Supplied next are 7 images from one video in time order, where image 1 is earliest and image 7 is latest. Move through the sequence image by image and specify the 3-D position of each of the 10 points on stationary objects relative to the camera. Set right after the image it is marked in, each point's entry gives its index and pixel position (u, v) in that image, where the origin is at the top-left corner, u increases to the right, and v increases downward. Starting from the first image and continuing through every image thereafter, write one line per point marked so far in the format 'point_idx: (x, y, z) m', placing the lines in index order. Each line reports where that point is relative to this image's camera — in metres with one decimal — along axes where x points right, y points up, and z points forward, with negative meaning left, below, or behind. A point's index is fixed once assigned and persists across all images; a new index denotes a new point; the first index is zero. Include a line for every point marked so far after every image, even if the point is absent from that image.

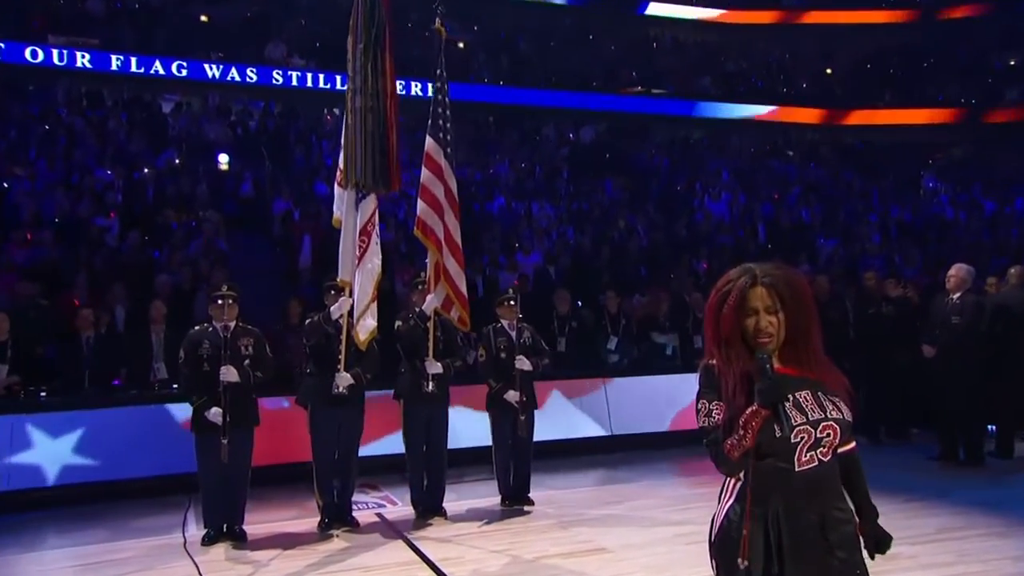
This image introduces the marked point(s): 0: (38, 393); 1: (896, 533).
0: (-2.6, -0.6, +8.2) m
1: (+2.1, -1.4, +8.5) m
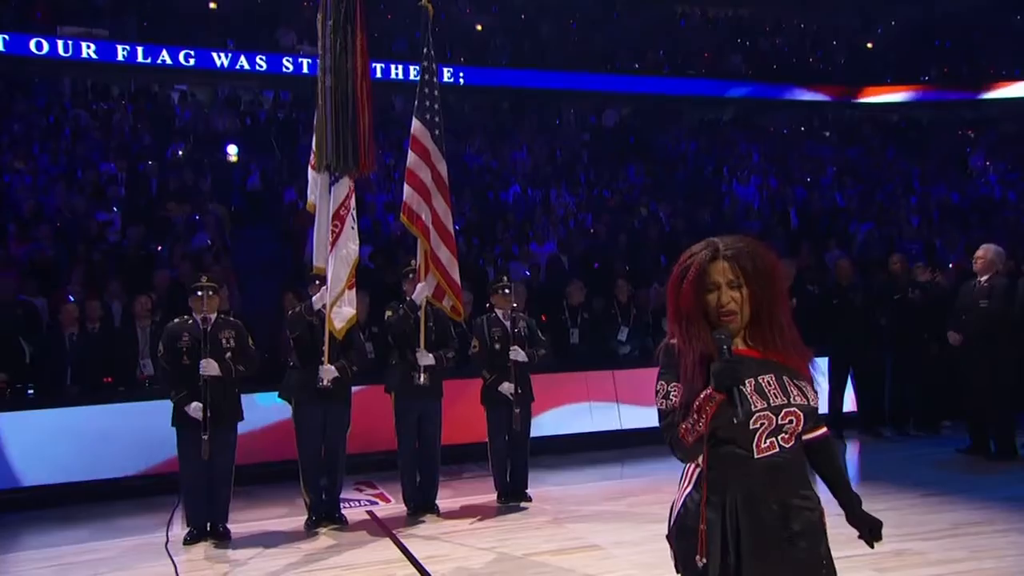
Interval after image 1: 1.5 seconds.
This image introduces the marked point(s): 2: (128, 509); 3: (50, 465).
0: (-2.6, -0.6, +8.1) m
1: (+2.1, -1.3, +8.1) m
2: (-2.2, -1.2, +8.3) m
3: (-2.5, -1.0, +8.1) m
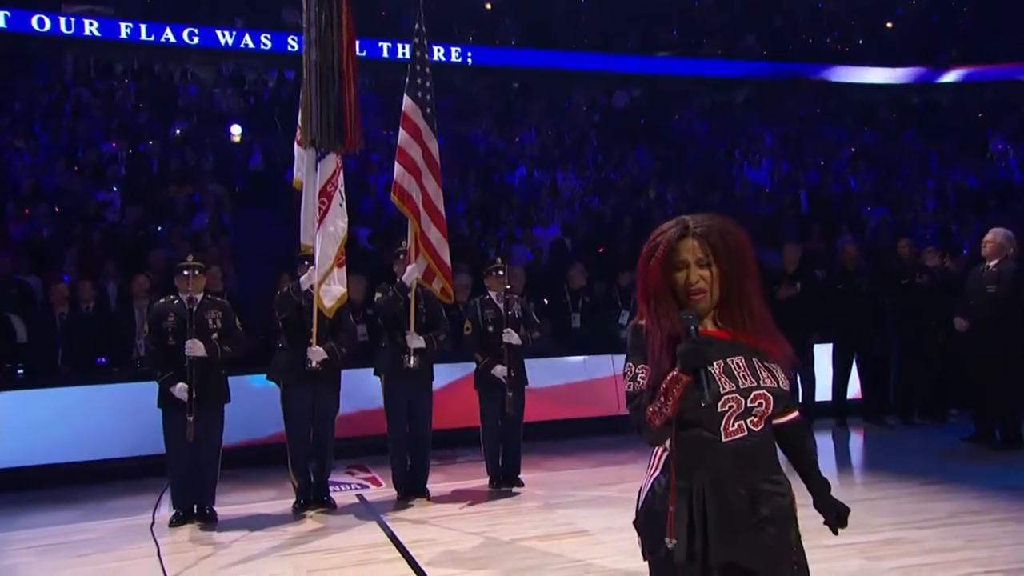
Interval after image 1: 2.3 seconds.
0: (-2.7, -0.4, +8.1) m
1: (+2.0, -1.2, +7.9) m
2: (-2.2, -1.1, +8.3) m
3: (-2.6, -0.8, +8.1) m
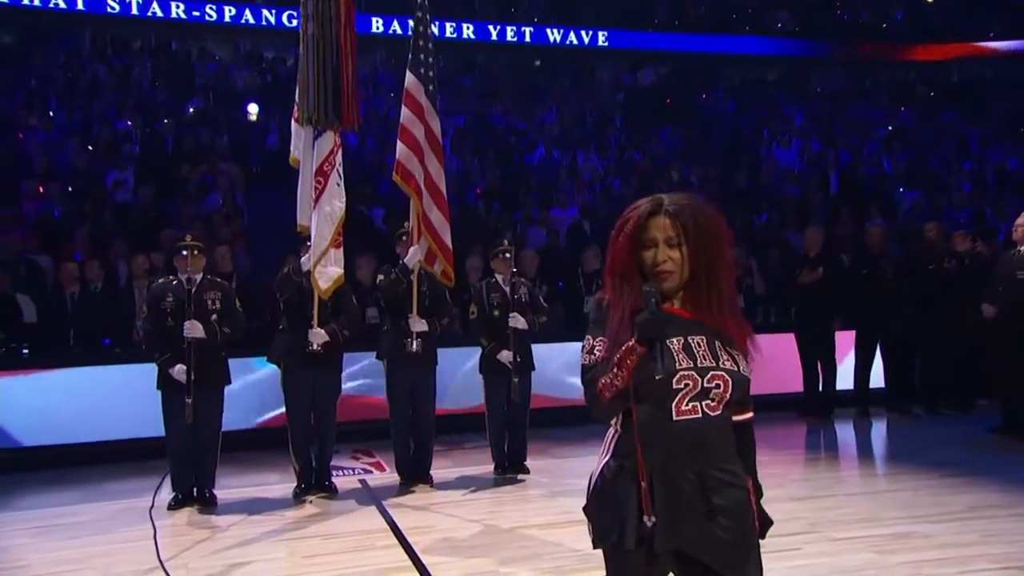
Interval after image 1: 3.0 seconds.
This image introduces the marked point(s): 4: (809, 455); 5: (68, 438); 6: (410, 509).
0: (-2.6, -0.3, +8.0) m
1: (+2.0, -1.1, +7.6) m
2: (-2.2, -1.0, +8.2) m
3: (-2.5, -0.7, +8.1) m
4: (+1.7, -1.0, +8.8) m
5: (-2.4, -0.8, +8.2) m
6: (-0.5, -1.1, +7.6) m
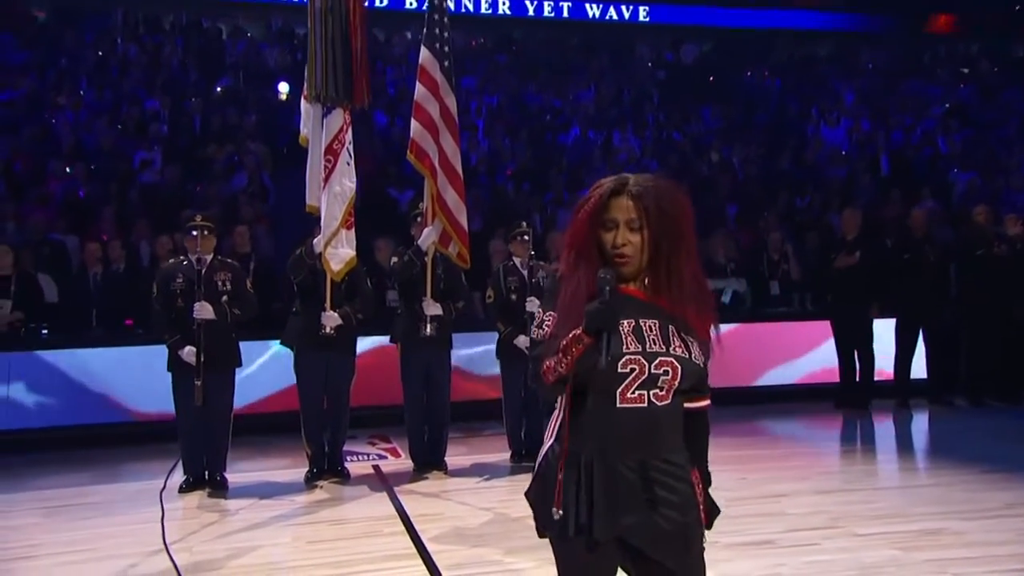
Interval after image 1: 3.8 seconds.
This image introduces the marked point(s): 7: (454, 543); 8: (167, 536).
0: (-2.5, -0.2, +8.0) m
1: (+2.1, -1.1, +7.3) m
2: (-2.0, -0.9, +8.2) m
3: (-2.4, -0.6, +8.0) m
4: (+1.8, -0.9, +8.5) m
5: (-2.3, -0.7, +8.1) m
6: (-0.4, -1.0, +7.4) m
7: (-0.3, -1.1, +6.8) m
8: (-1.6, -1.1, +7.0) m
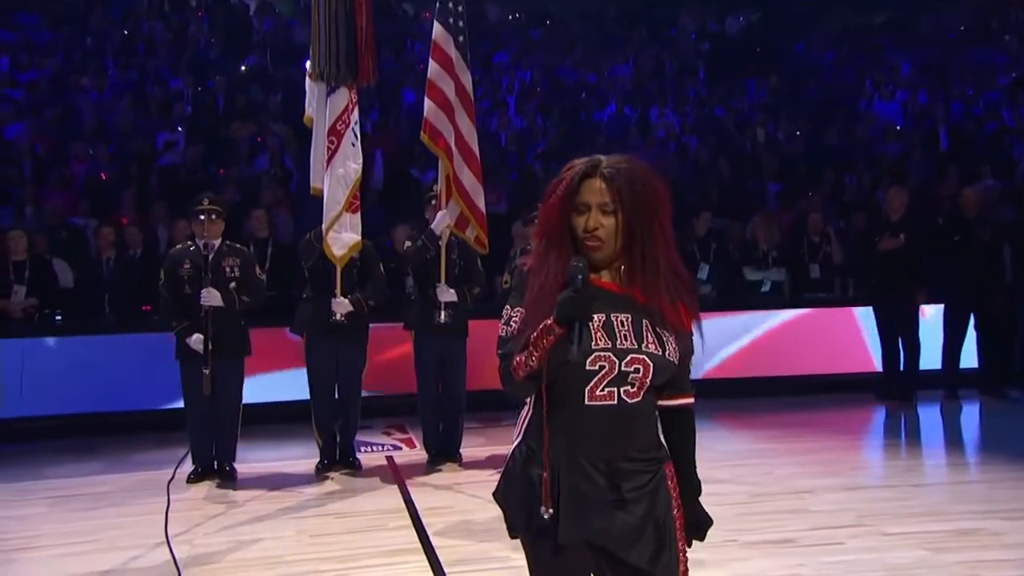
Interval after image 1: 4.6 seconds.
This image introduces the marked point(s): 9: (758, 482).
0: (-2.4, -0.1, +7.9) m
1: (+2.2, -1.0, +6.9) m
2: (-1.9, -0.8, +8.0) m
3: (-2.3, -0.5, +7.9) m
4: (+2.0, -0.8, +8.0) m
5: (-2.2, -0.6, +8.0) m
6: (-0.4, -1.0, +7.2) m
7: (-0.3, -1.1, +6.5) m
8: (-1.6, -1.1, +6.8) m
9: (+1.2, -0.9, +7.4) m
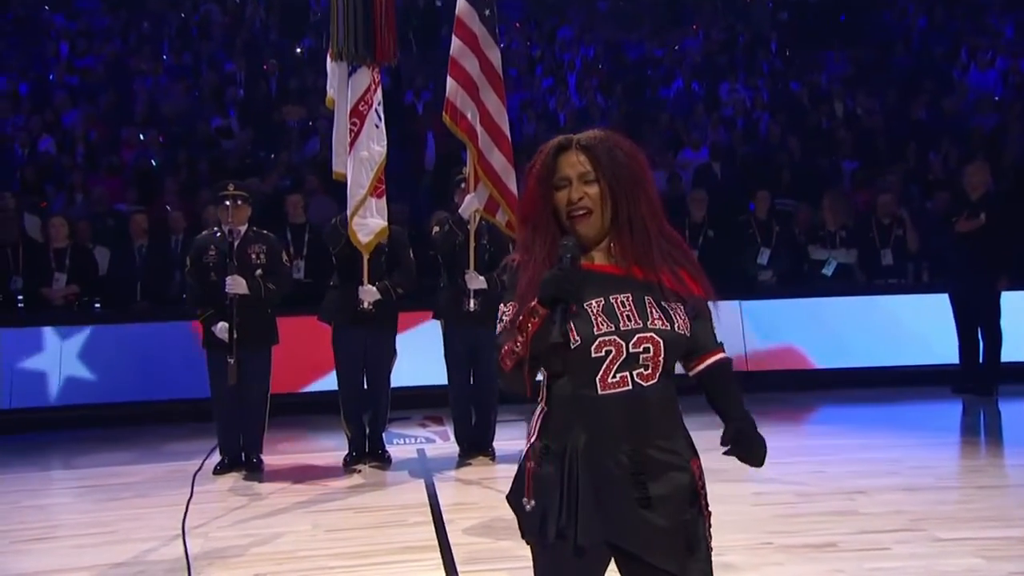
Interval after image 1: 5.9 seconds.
0: (-2.2, -0.1, +7.8) m
1: (+2.2, -0.9, +6.2) m
2: (-1.7, -0.8, +7.9) m
3: (-2.1, -0.5, +7.8) m
4: (+2.2, -0.8, +7.4) m
5: (-1.9, -0.6, +7.9) m
6: (-0.2, -0.9, +6.9) m
7: (-0.2, -1.0, +6.2) m
8: (-1.5, -1.0, +6.7) m
9: (+1.4, -0.9, +6.9) m
